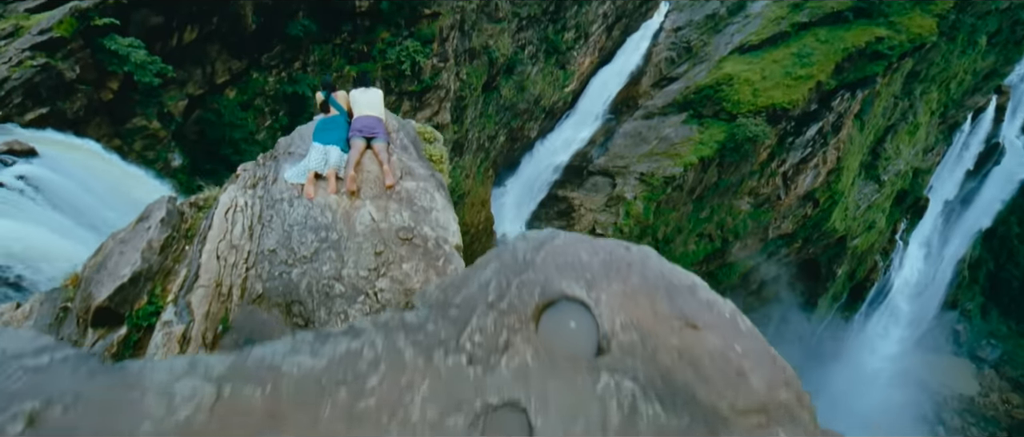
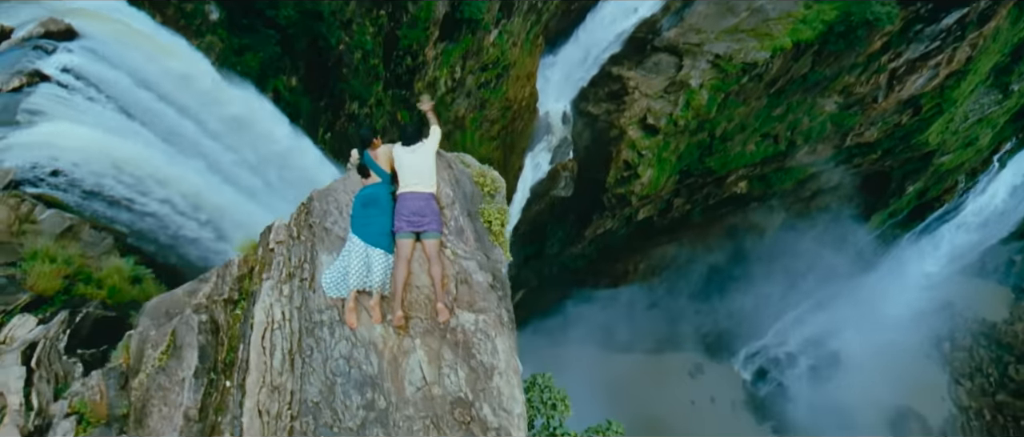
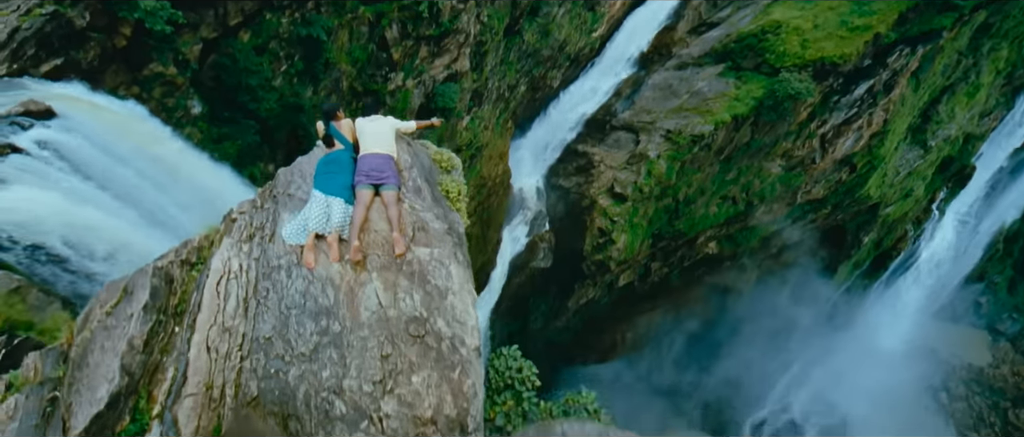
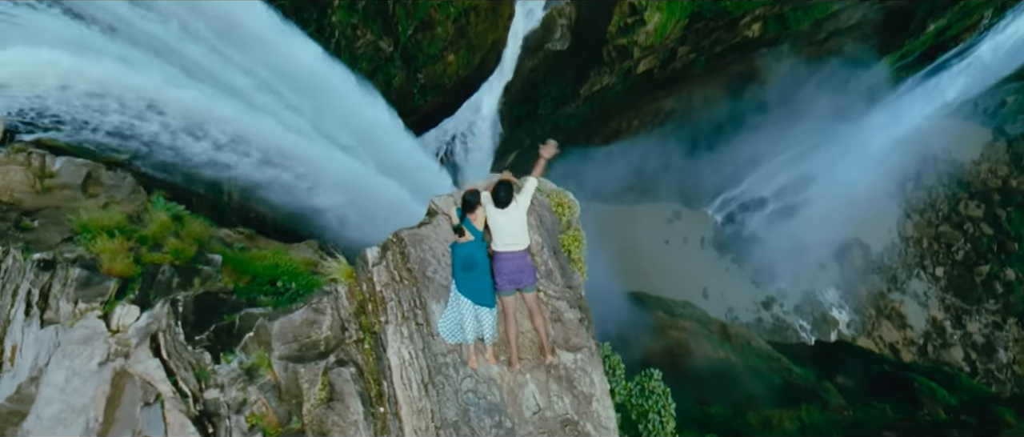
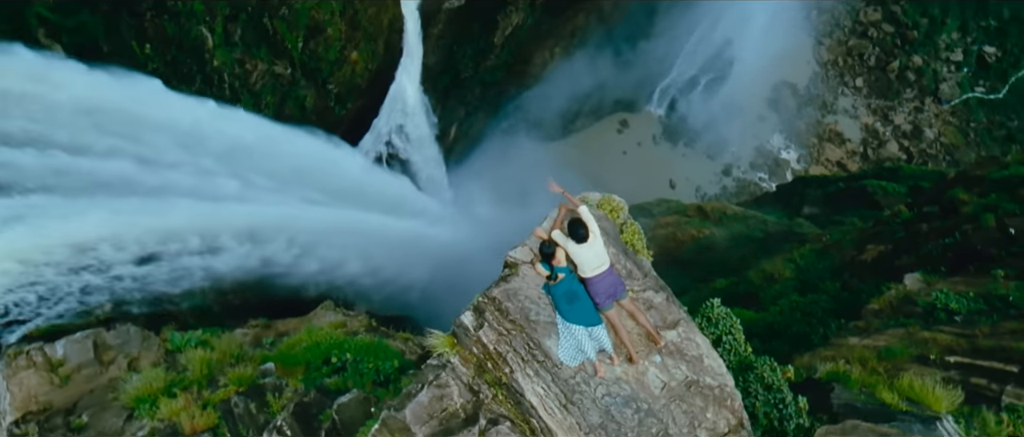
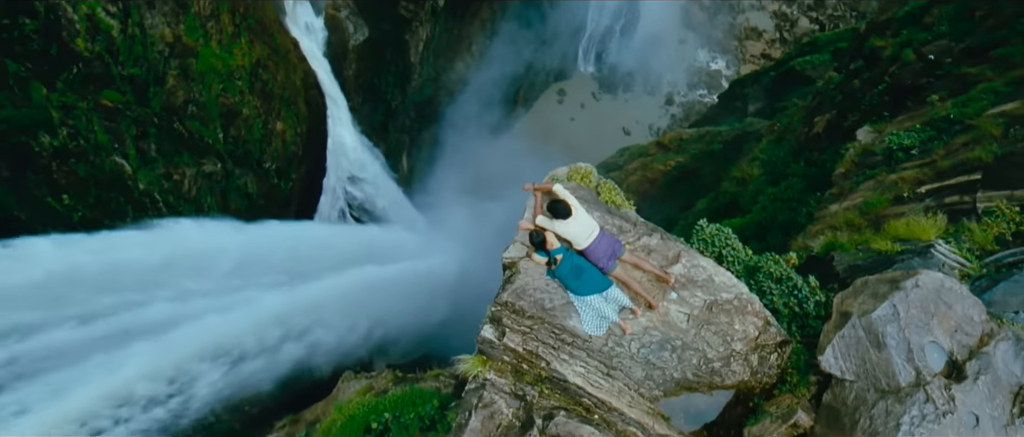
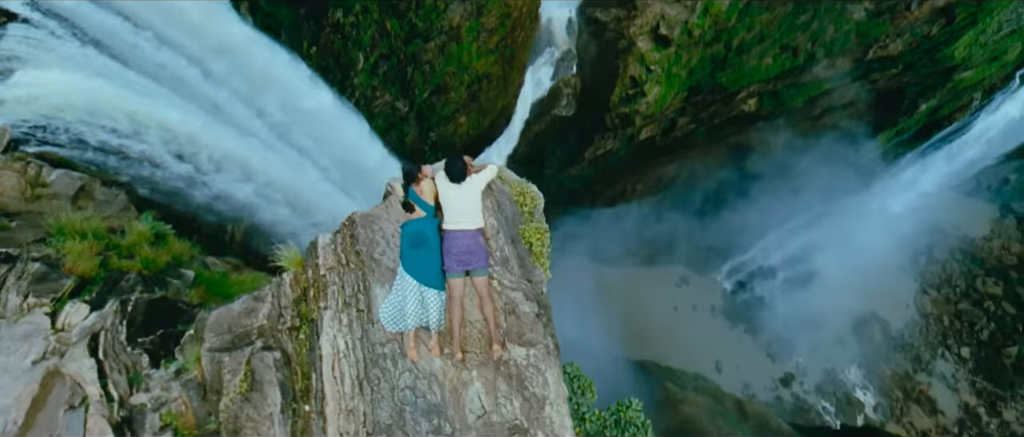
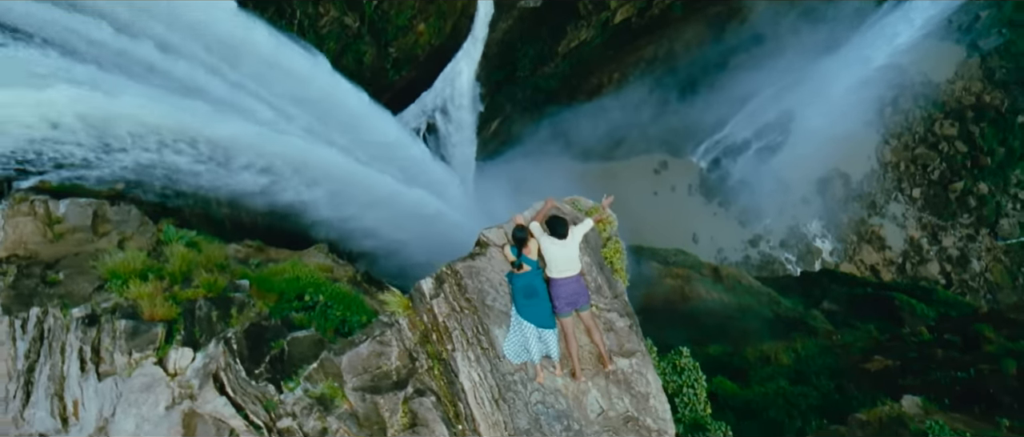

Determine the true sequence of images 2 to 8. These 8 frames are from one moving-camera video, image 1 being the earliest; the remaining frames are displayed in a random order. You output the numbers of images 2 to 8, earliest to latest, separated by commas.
3, 2, 7, 4, 8, 5, 6
